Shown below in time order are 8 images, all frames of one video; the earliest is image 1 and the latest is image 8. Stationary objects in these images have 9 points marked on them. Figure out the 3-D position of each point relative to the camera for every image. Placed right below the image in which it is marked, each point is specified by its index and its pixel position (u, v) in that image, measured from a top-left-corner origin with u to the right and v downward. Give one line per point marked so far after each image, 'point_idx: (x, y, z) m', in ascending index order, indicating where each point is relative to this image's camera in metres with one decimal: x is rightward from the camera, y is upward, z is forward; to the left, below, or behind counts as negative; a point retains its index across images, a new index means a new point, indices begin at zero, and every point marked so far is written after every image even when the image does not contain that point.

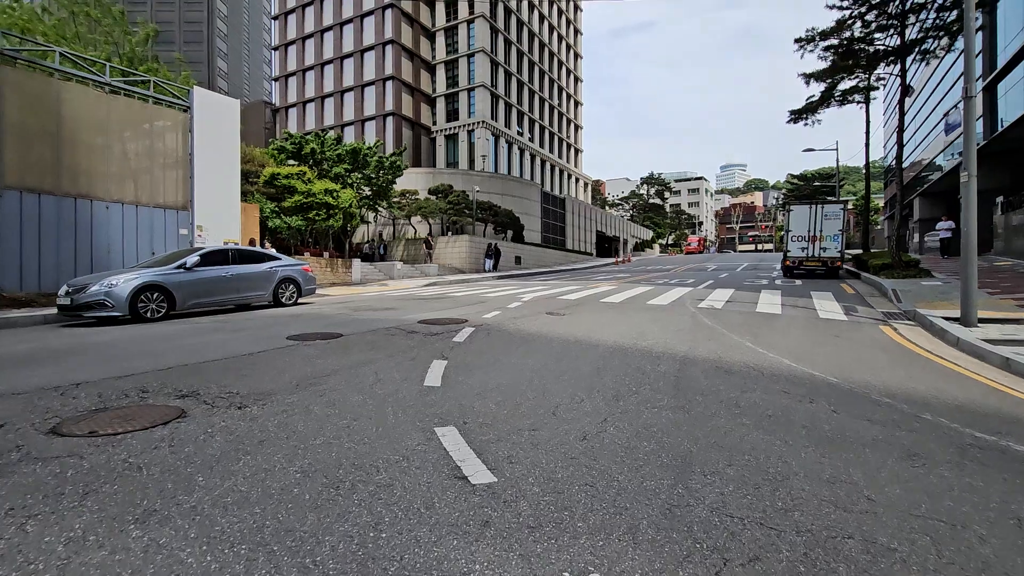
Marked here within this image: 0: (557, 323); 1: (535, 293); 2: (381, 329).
0: (+0.8, -0.6, +8.5) m
1: (+0.7, -0.1, +15.7) m
2: (-2.0, -0.6, +7.7) m
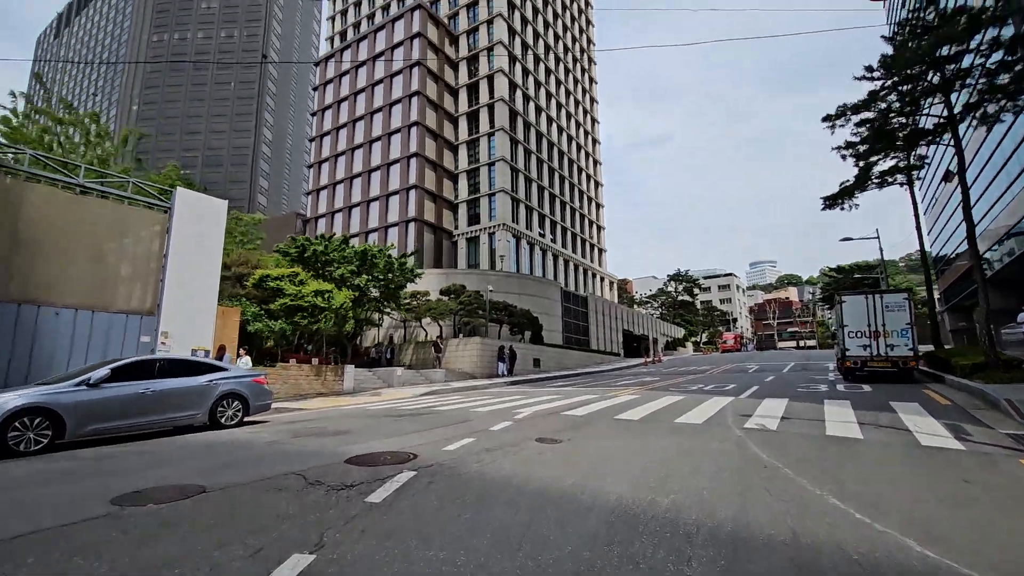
0: (+0.4, -2.1, +6.1) m
1: (+0.8, -3.1, +13.2) m
2: (-2.4, -2.0, +5.4) m
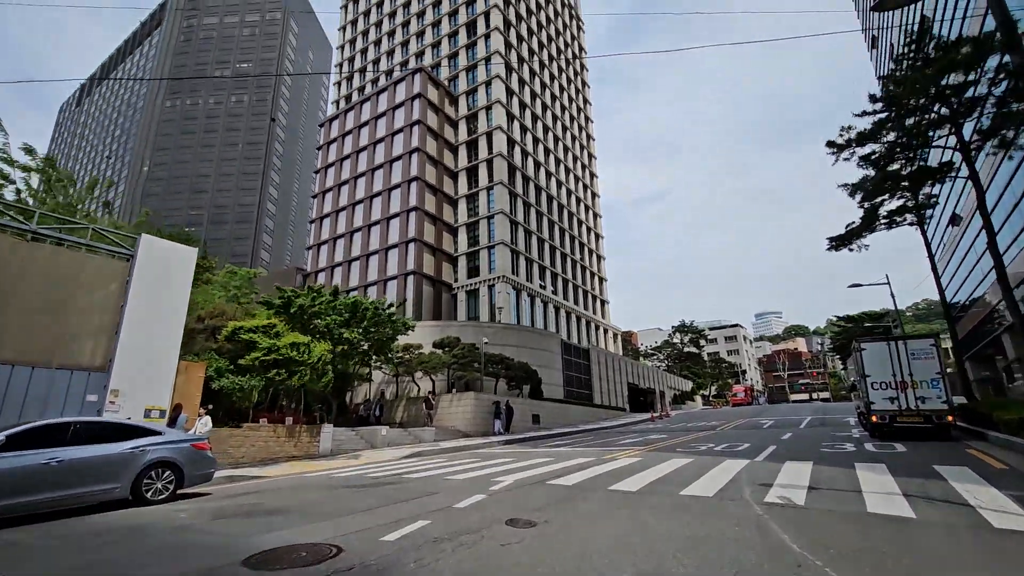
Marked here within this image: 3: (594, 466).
0: (0.0, -2.5, +4.7) m
1: (+0.5, -4.2, +11.7) m
2: (-2.8, -2.4, +4.1) m
3: (+1.9, -4.1, +11.4) m
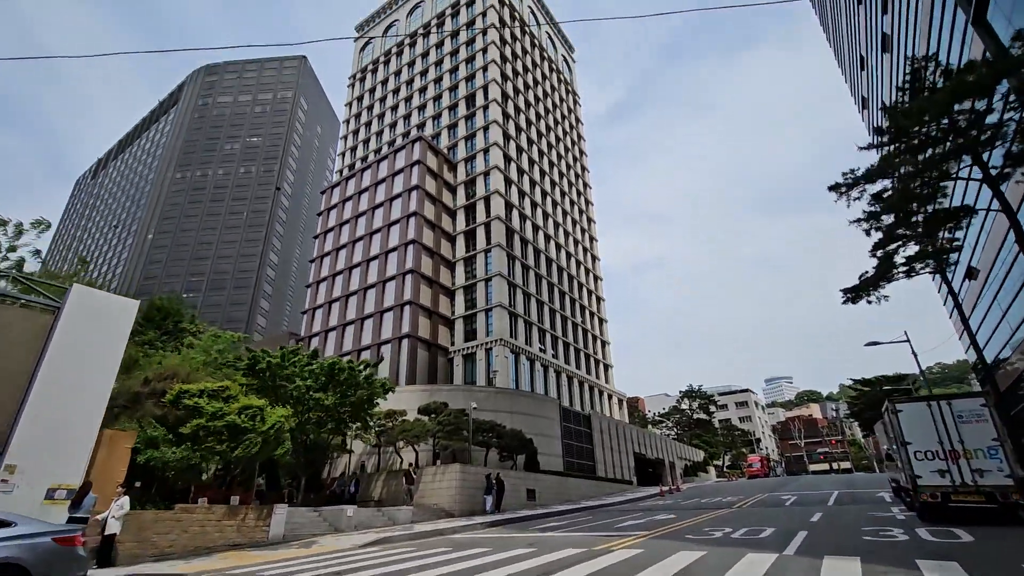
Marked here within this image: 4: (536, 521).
0: (-0.7, -2.6, +2.8) m
1: (-0.1, -5.2, +9.4) m
2: (-3.5, -2.4, +2.2) m
3: (+1.3, -5.0, +9.2) m
4: (+0.9, -9.0, +19.2) m
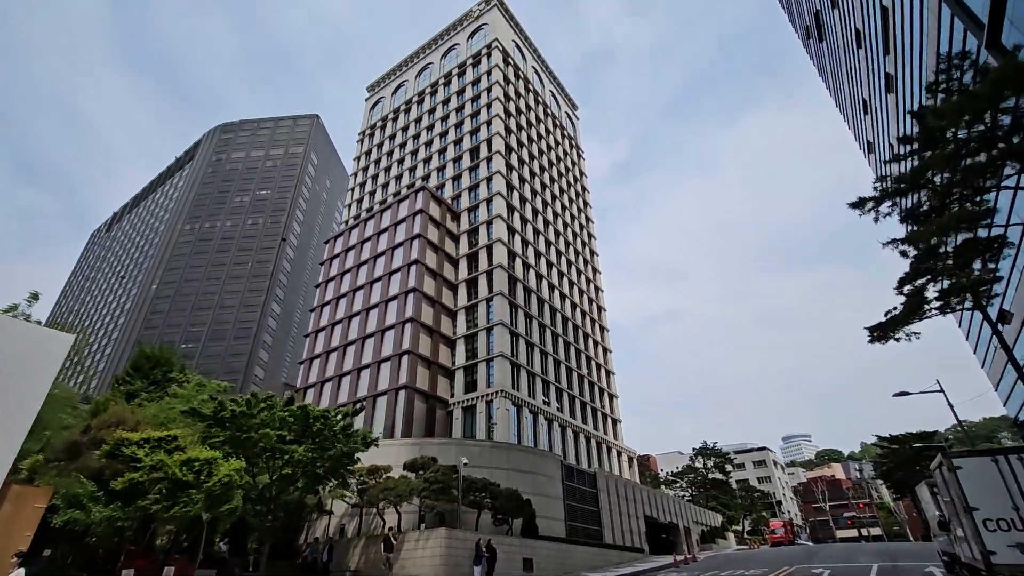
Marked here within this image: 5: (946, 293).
0: (-1.3, -2.2, +1.0) m
1: (-0.6, -5.6, +7.3) m
2: (-4.1, -2.0, +0.5) m
3: (+0.8, -5.3, +7.1) m
4: (+0.5, -10.4, +16.6) m
5: (+12.9, -0.1, +14.9) m
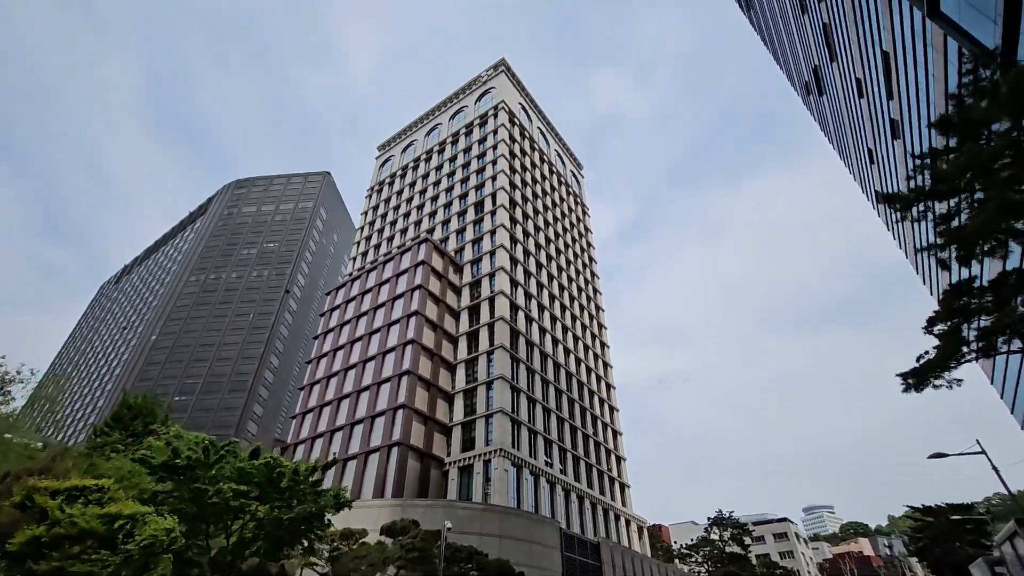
0: (-2.0, -1.5, -0.7) m
1: (-1.3, -5.5, +5.2) m
2: (-4.8, -1.1, -1.1) m
3: (+0.1, -5.3, +5.0) m
4: (0.0, -11.4, +13.9) m
5: (+12.5, -1.2, +13.1) m
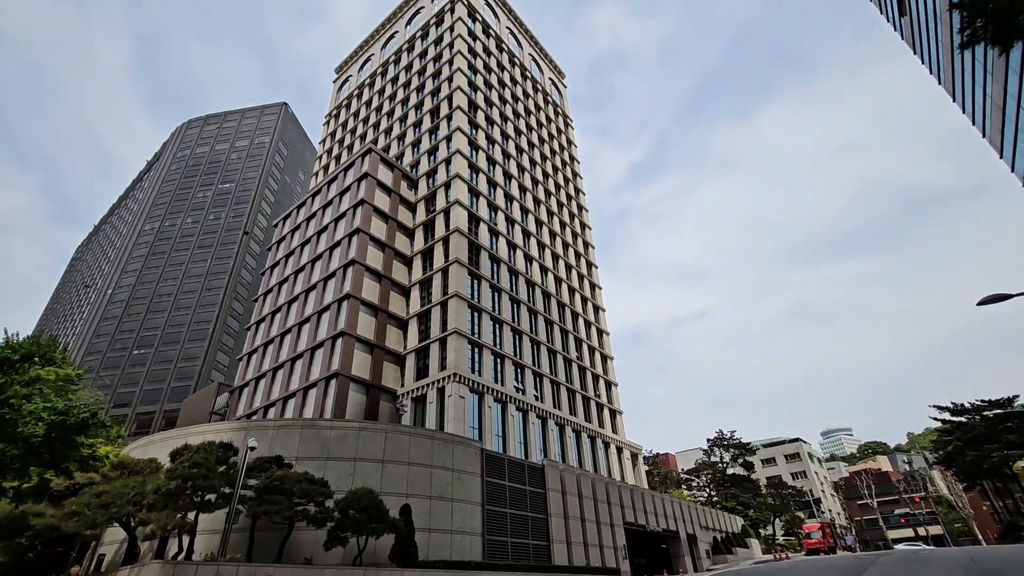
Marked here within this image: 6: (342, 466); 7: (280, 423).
0: (-7.7, +1.8, -8.1) m
1: (-6.6, -1.6, -1.9) m
2: (-10.6, +1.9, -8.5) m
3: (-5.2, -1.3, -2.2) m
4: (-4.8, -6.4, +7.3) m
5: (+7.0, +4.5, +5.1) m
6: (-6.4, -6.7, +18.8) m
7: (-8.0, -5.3, +19.3) m
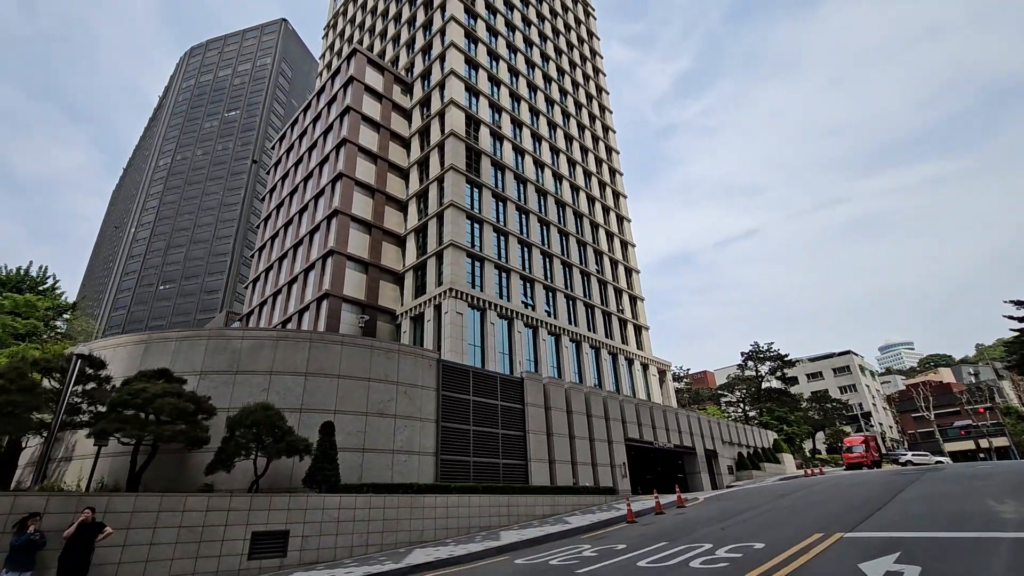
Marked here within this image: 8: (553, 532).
0: (-12.3, +1.6, -11.6) m
1: (-10.5, -0.8, -5.1) m
2: (-15.2, +1.5, -11.8) m
3: (-9.1, -0.5, -5.6) m
4: (-7.6, -4.3, +4.4) m
5: (+3.3, +6.7, -0.3) m
6: (-8.2, -2.9, +16.0) m
7: (-9.9, -1.6, +16.5) m
8: (+1.2, -7.7, +15.9) m
